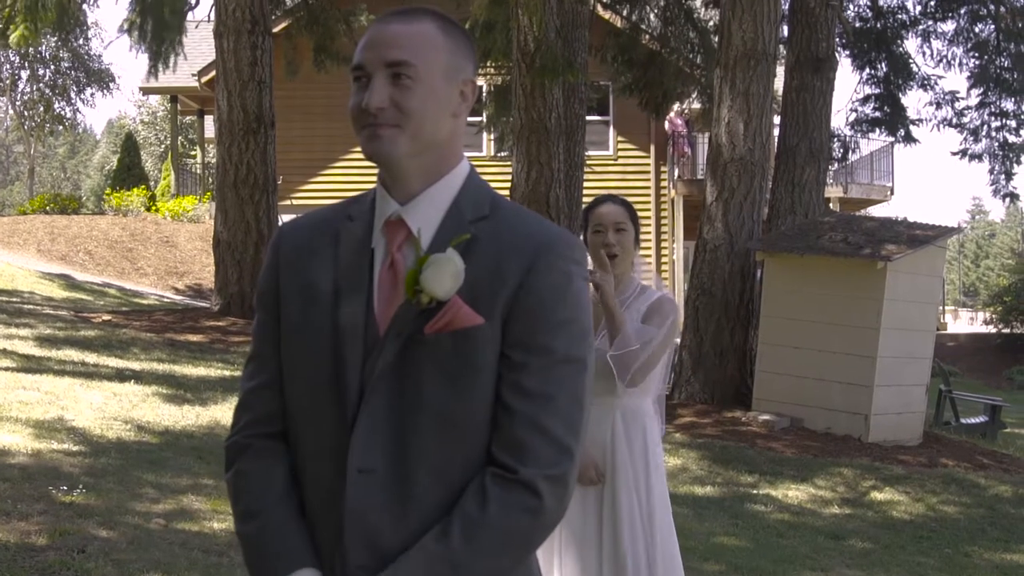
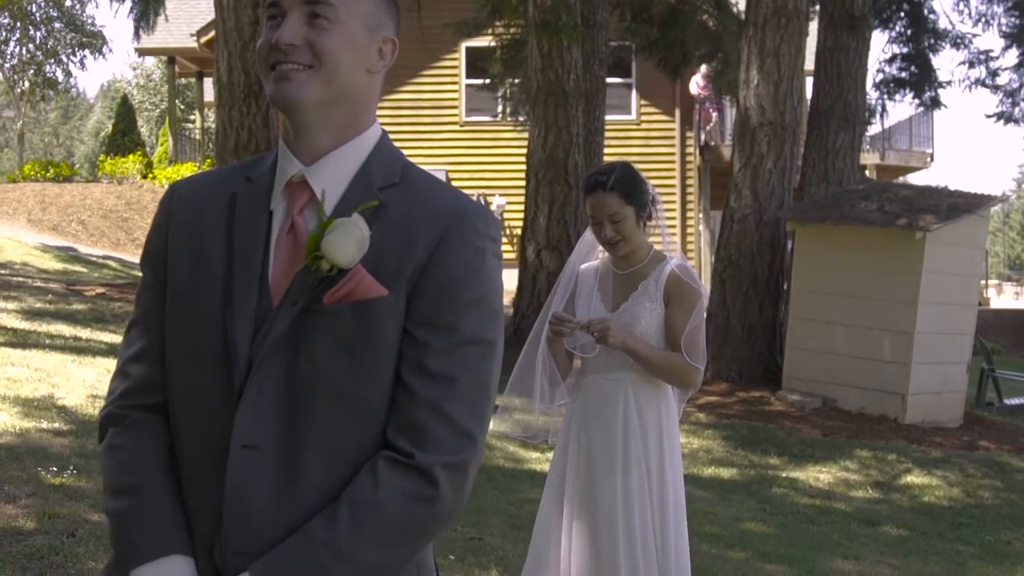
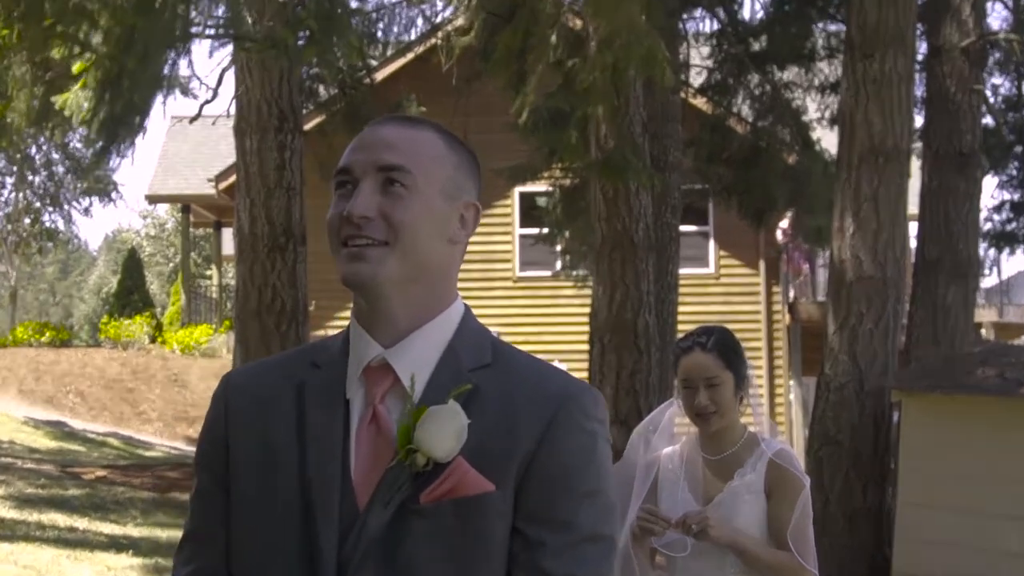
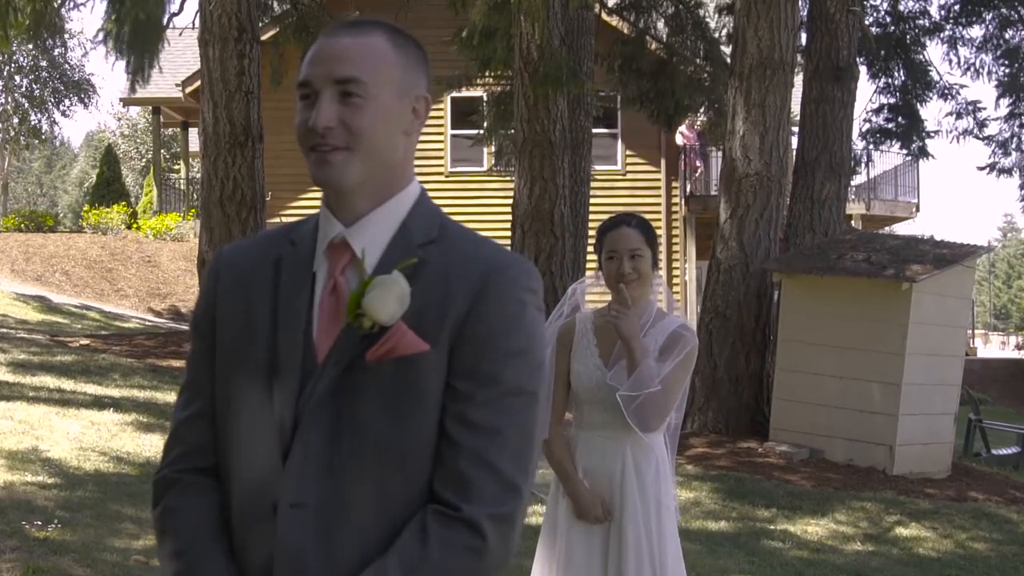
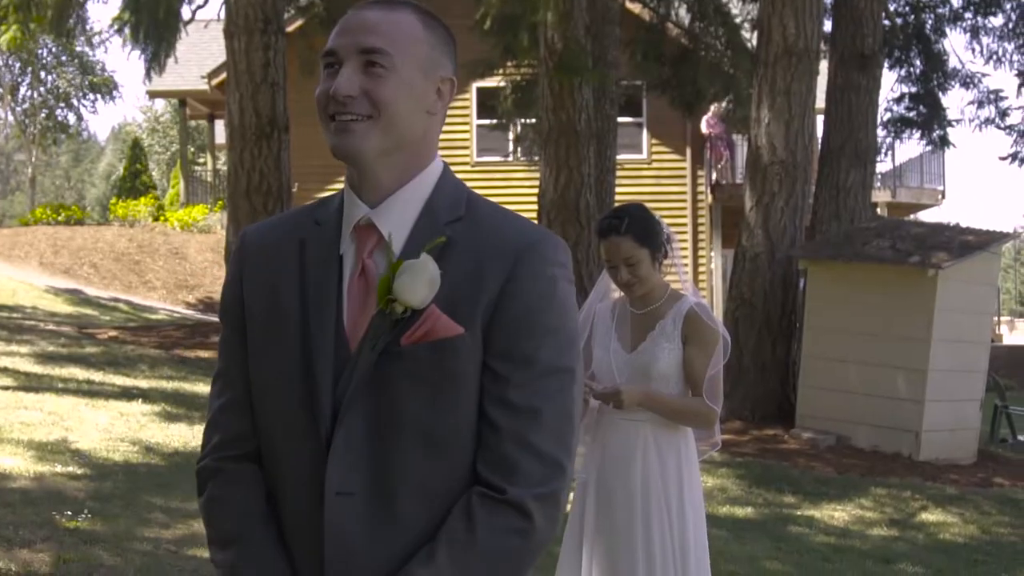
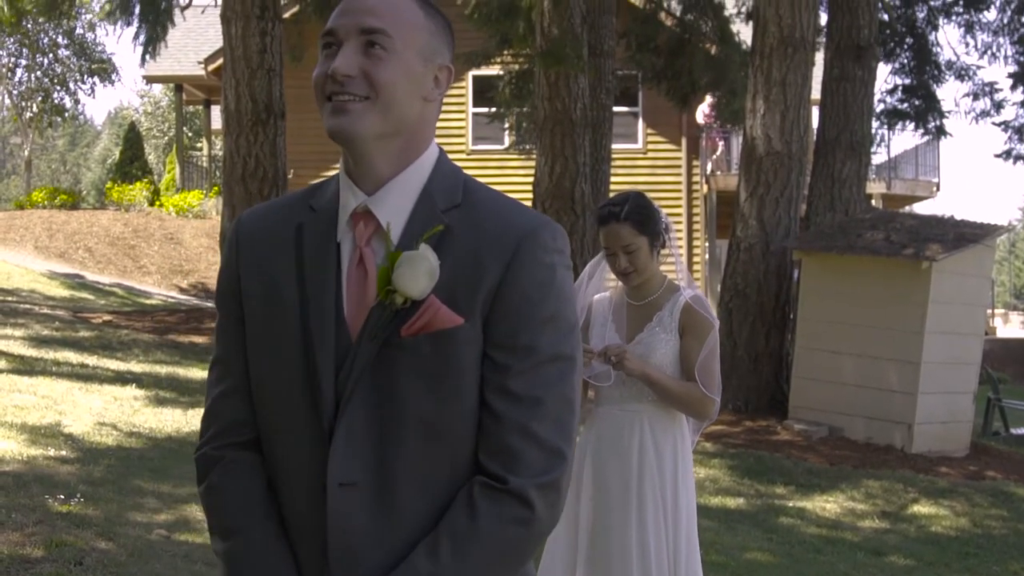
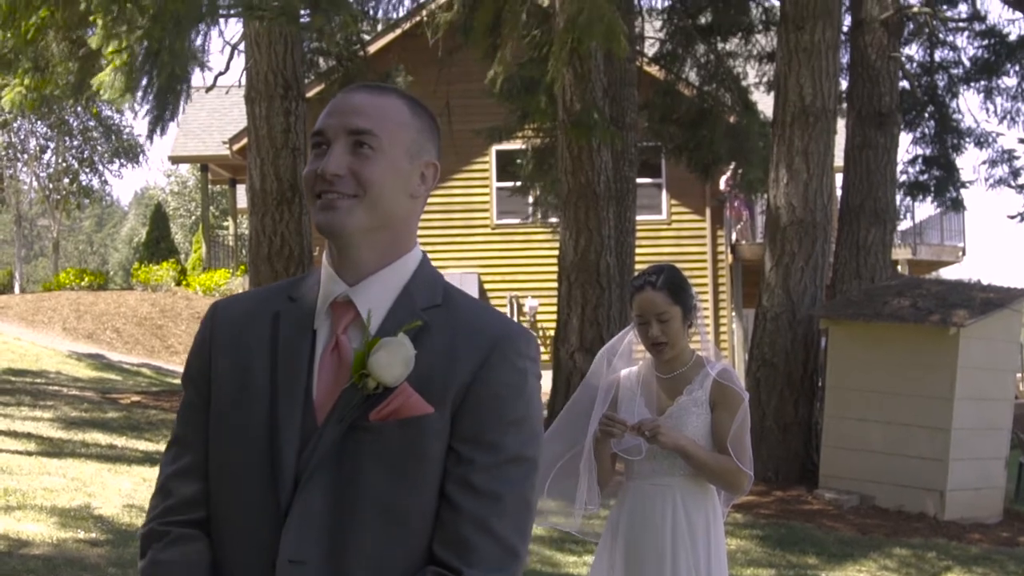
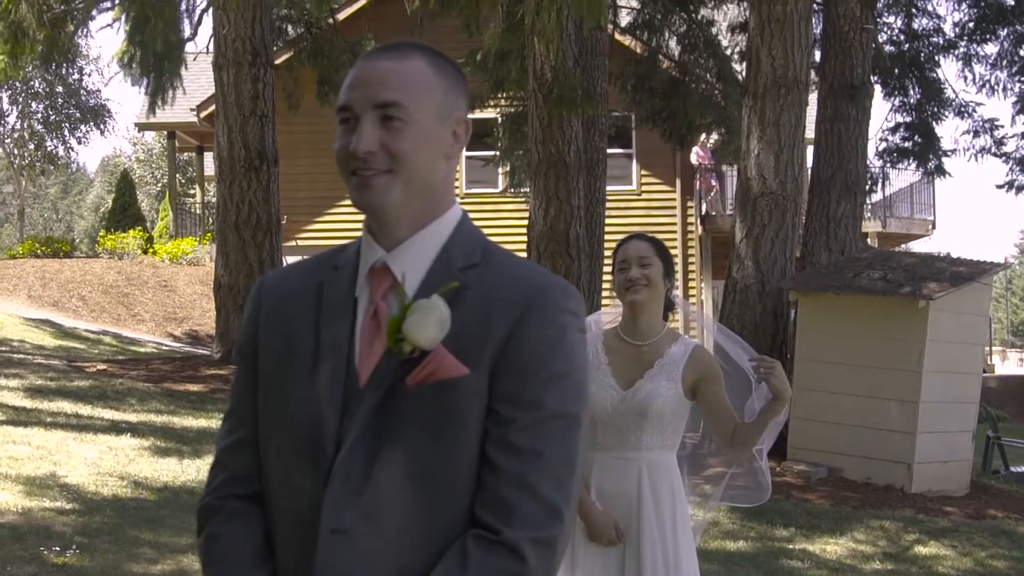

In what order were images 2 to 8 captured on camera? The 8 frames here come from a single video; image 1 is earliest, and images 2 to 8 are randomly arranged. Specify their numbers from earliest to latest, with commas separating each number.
4, 8, 5, 2, 6, 7, 3
